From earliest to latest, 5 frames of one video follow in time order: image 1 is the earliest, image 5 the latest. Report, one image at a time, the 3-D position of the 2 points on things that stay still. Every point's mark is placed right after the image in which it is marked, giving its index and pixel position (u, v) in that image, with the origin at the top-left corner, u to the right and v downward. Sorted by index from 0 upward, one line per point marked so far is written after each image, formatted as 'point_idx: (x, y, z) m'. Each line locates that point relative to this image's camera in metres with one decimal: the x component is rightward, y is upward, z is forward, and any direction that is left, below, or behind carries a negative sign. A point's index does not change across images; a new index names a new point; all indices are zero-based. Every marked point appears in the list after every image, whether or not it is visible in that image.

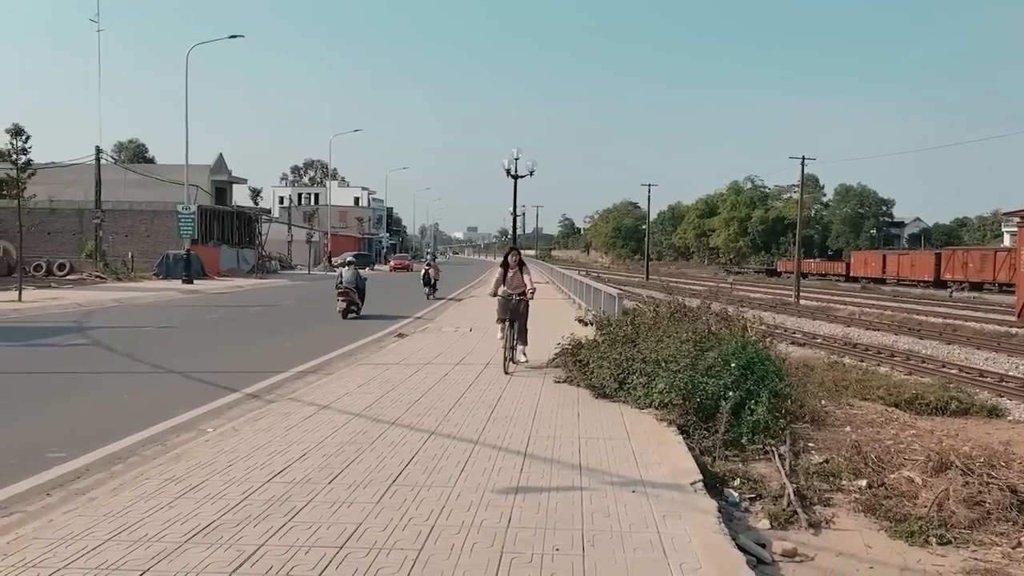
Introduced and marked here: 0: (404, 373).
0: (-1.5, -1.2, +11.5) m
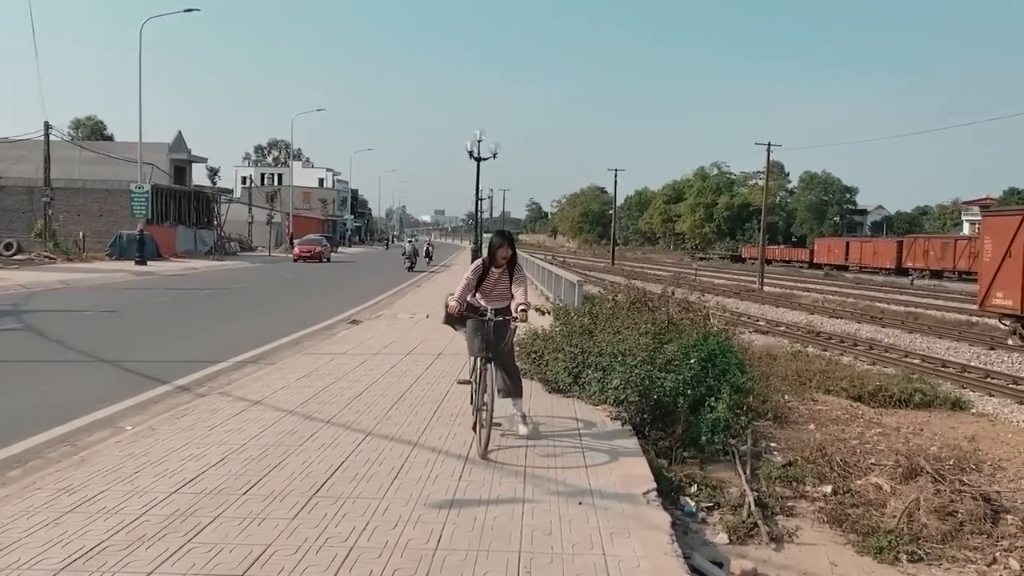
0: (-2.1, -1.0, +10.9) m
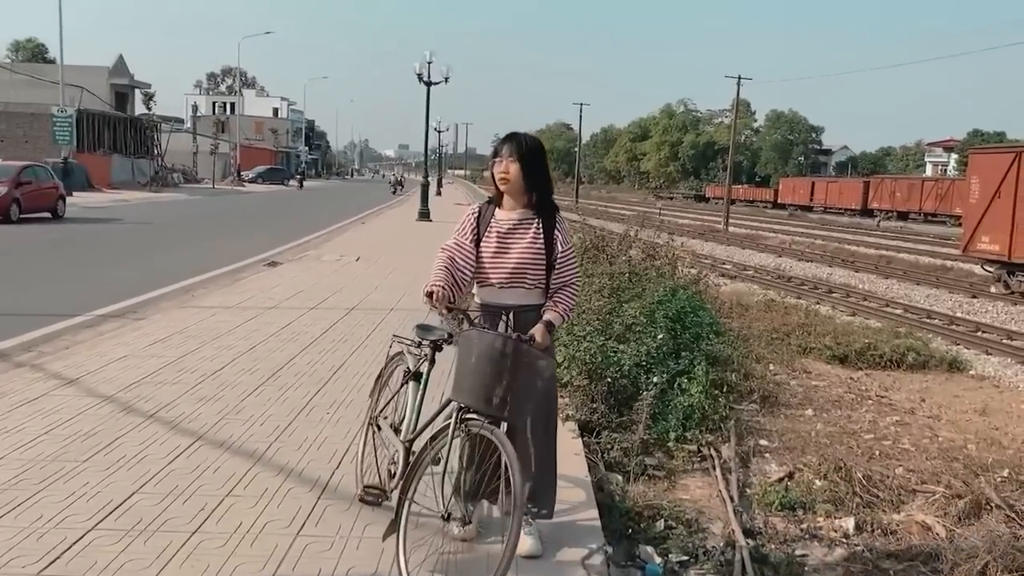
0: (-2.9, -0.4, +8.7) m
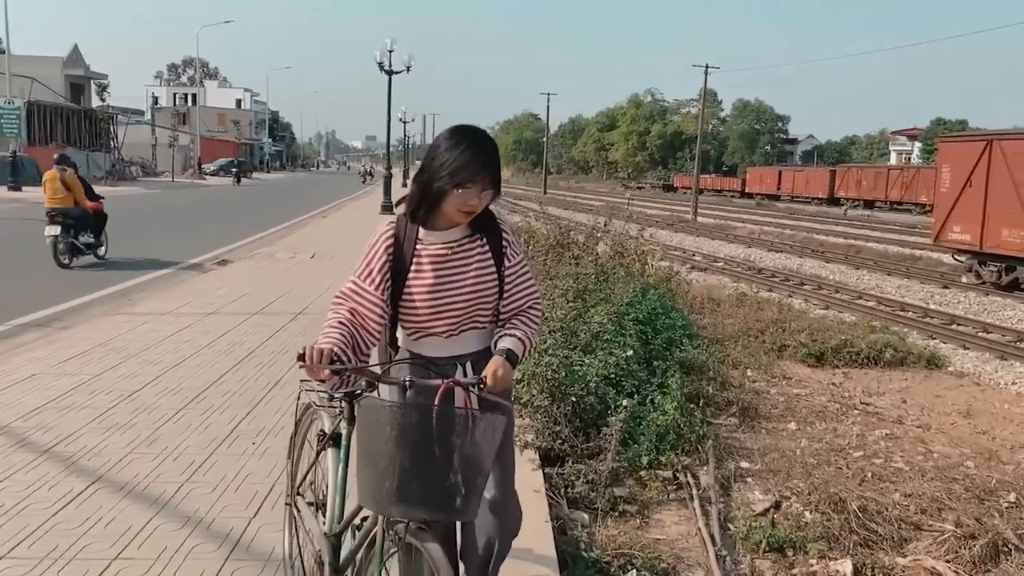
0: (-3.3, -0.4, +8.0) m
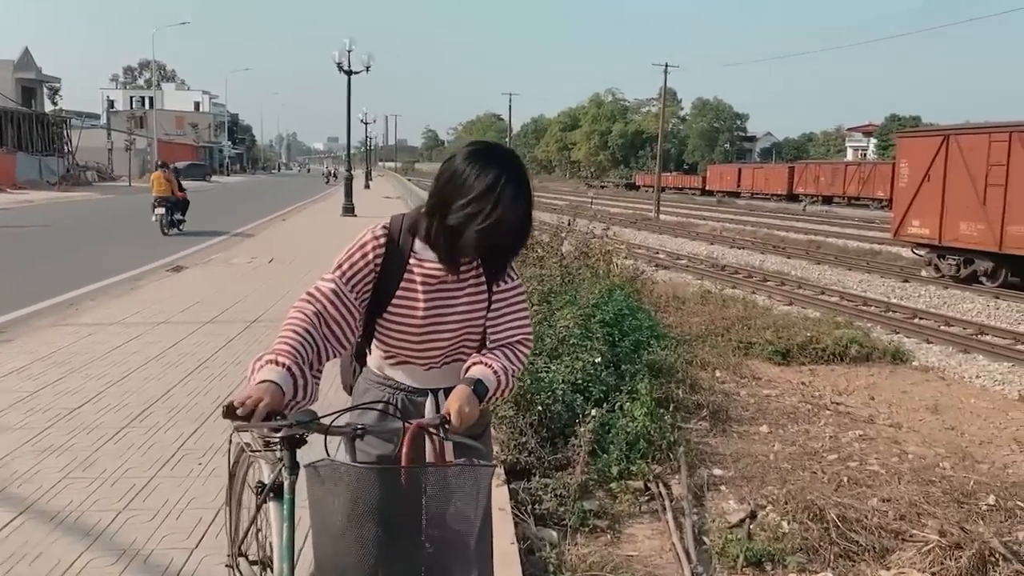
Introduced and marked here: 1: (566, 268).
0: (-3.6, -0.5, +7.6) m
1: (+0.5, +0.2, +8.0) m
